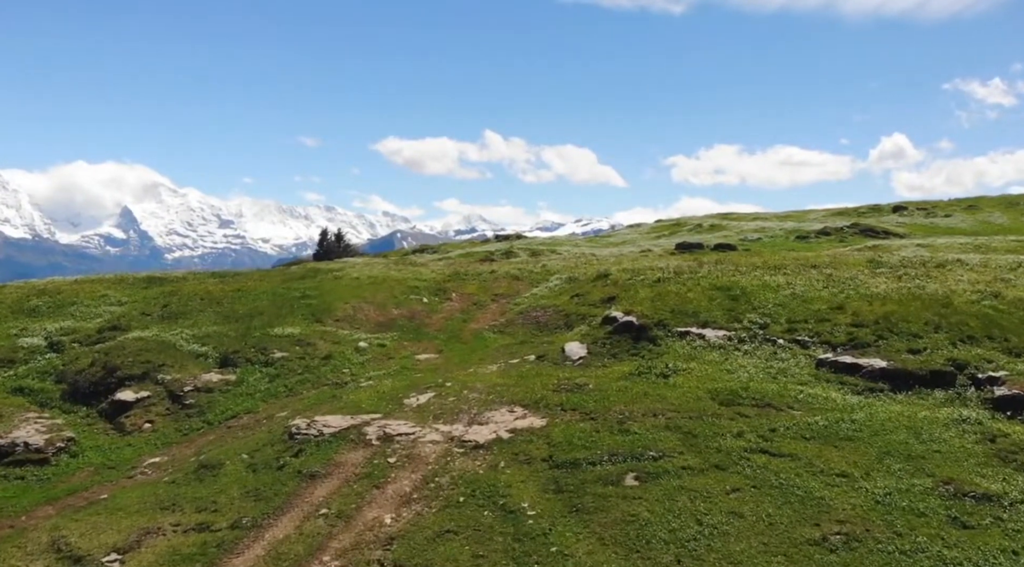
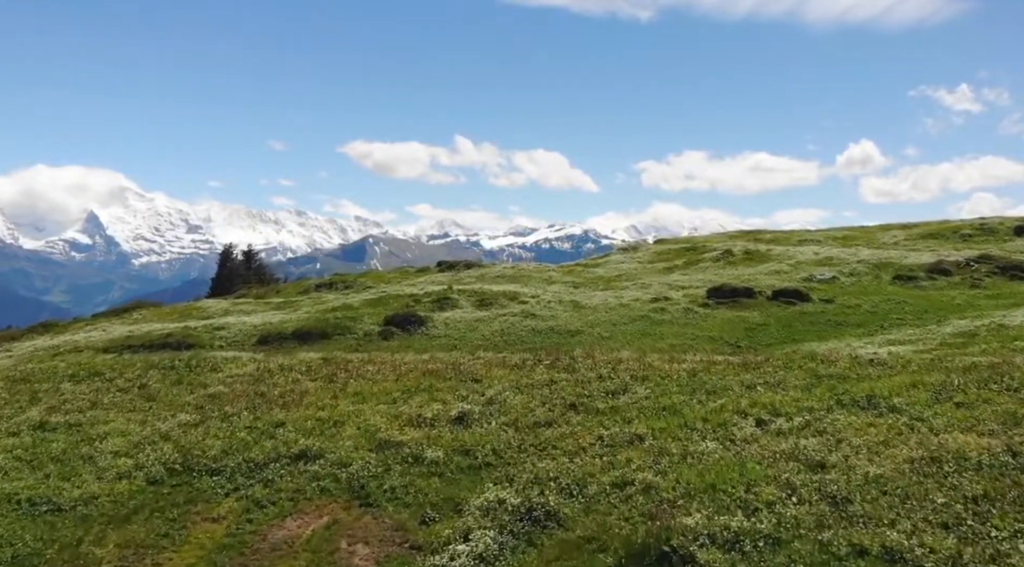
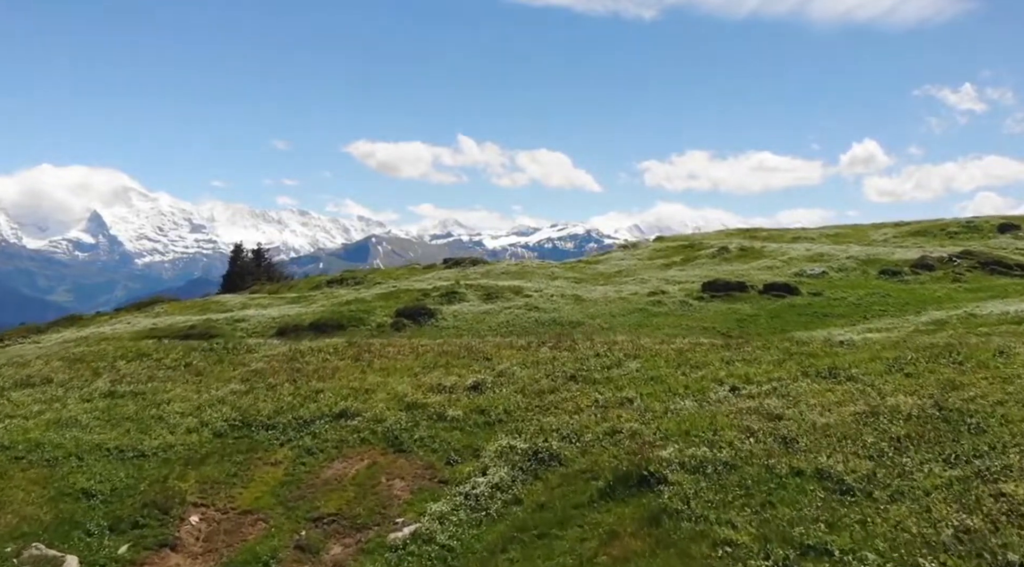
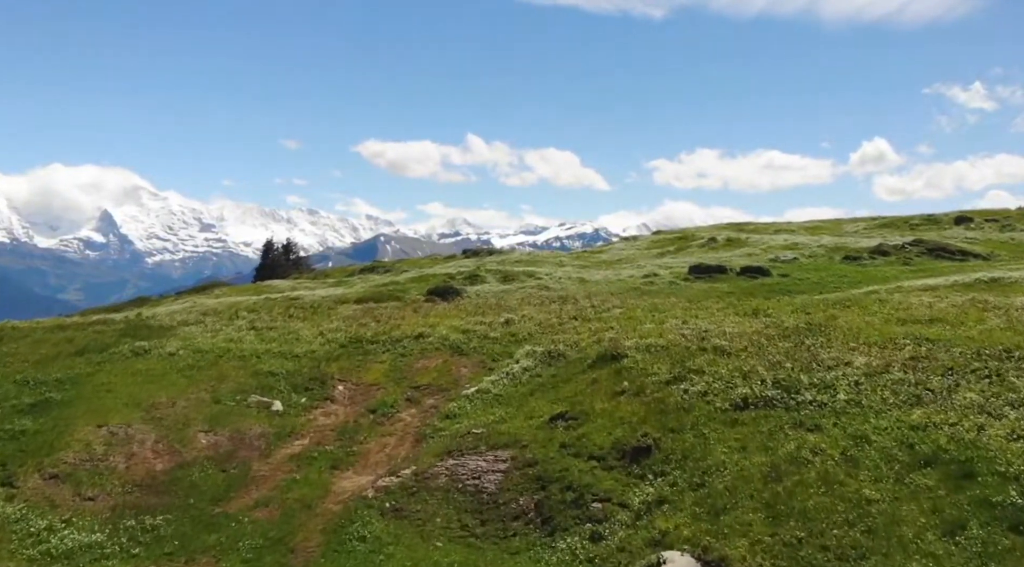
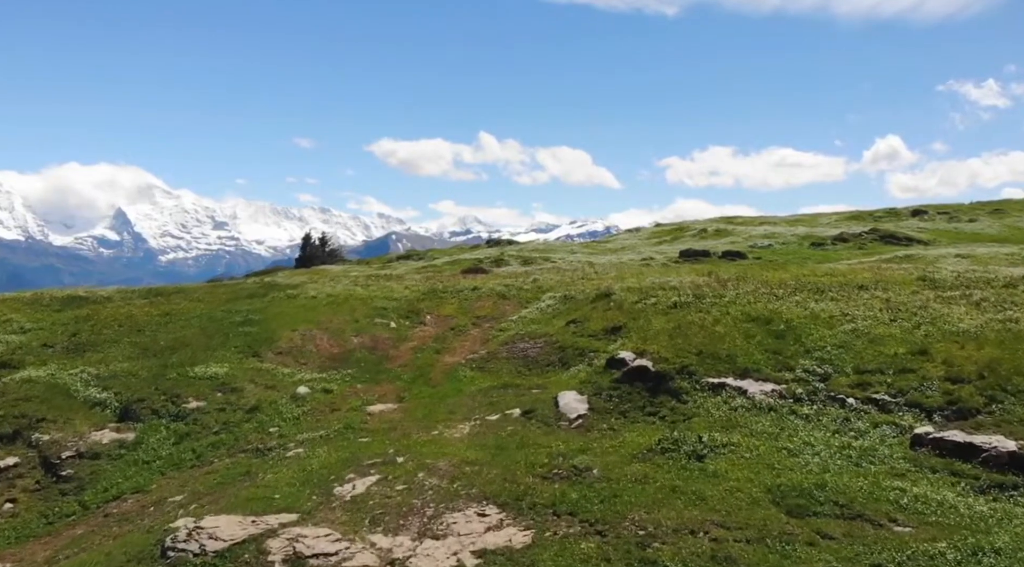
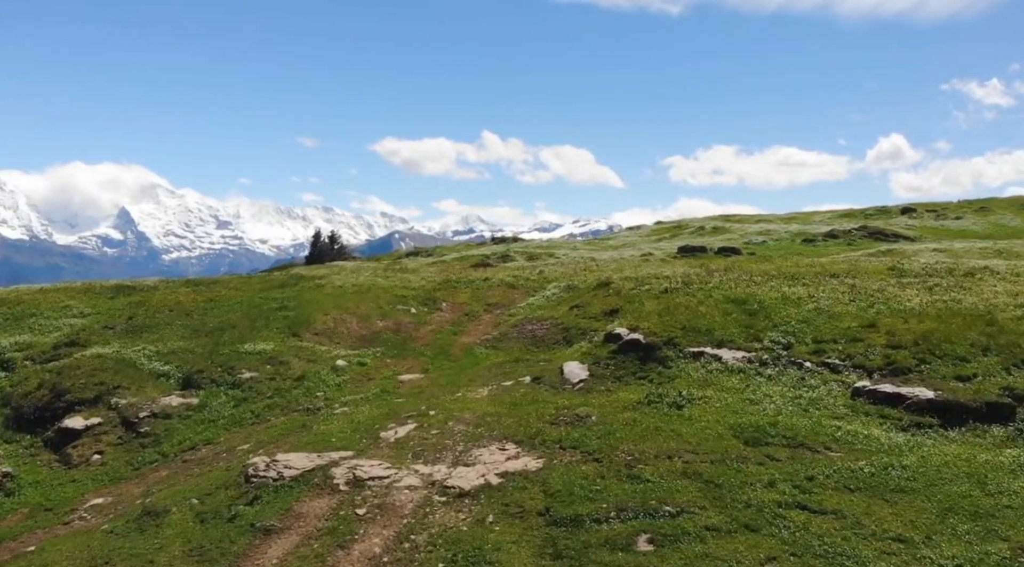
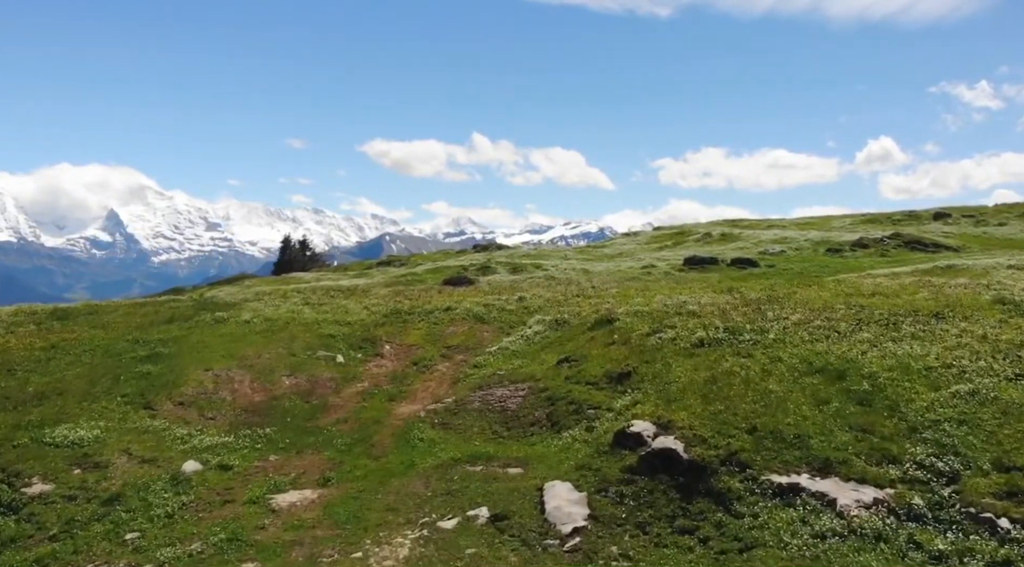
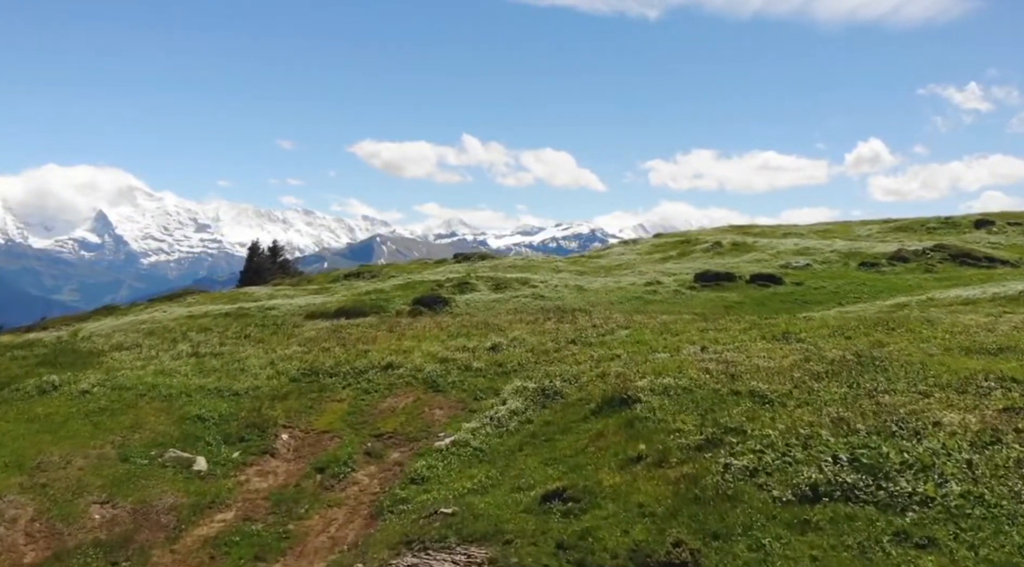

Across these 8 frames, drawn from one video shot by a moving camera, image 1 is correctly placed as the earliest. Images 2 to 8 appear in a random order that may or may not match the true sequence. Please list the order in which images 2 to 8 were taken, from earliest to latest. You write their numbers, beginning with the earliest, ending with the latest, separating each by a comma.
6, 5, 7, 4, 8, 3, 2
